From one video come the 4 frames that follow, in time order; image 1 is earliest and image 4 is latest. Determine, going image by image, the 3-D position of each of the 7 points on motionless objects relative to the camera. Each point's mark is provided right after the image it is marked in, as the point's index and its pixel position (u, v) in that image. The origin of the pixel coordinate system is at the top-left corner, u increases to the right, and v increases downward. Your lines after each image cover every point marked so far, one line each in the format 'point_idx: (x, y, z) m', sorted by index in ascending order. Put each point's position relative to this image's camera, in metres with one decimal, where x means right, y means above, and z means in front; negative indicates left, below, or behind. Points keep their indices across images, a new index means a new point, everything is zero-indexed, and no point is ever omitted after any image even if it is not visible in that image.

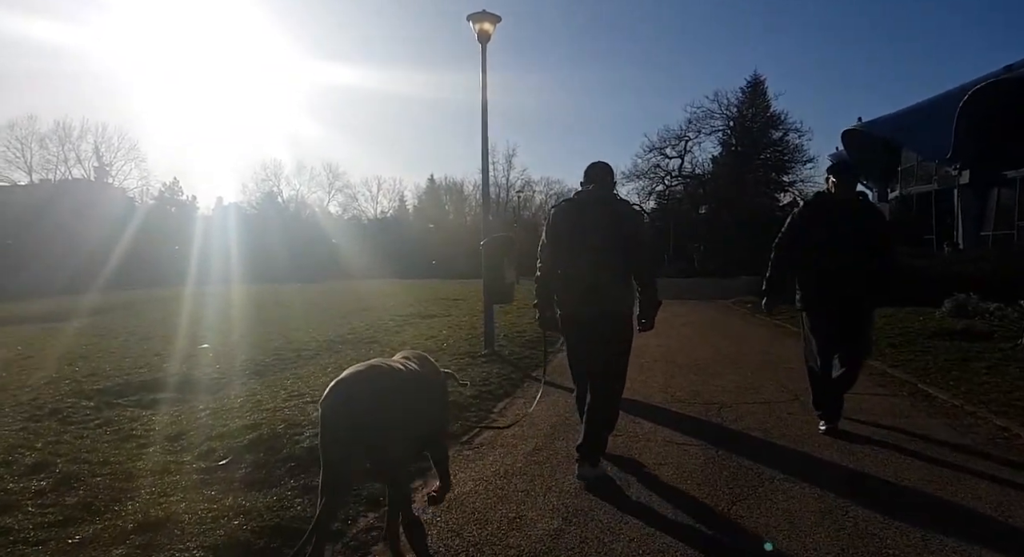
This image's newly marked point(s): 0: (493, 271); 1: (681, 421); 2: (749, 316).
0: (-0.3, +0.1, +10.5) m
1: (+1.8, -1.5, +5.8) m
2: (+7.3, -1.2, +17.1) m
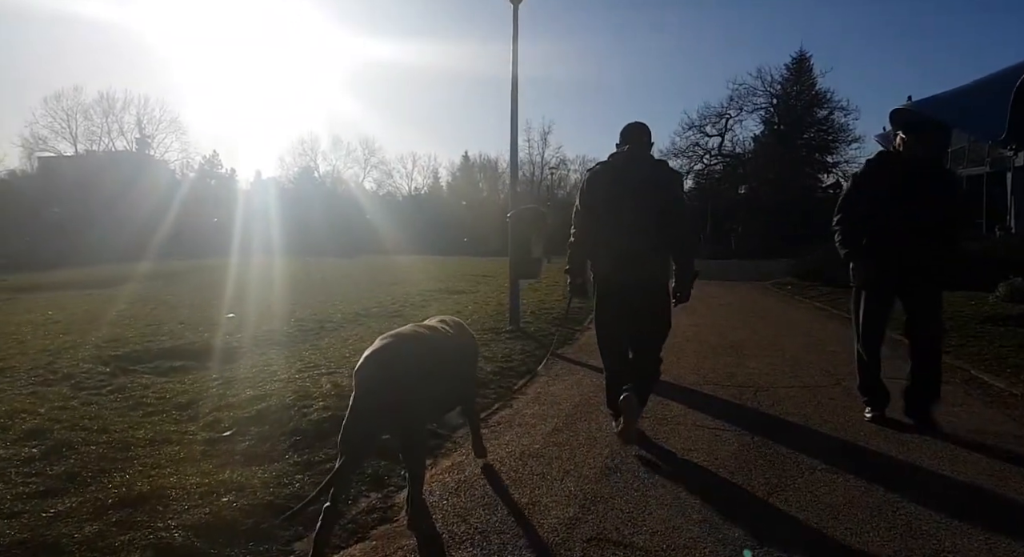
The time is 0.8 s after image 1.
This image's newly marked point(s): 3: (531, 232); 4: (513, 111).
0: (+0.1, +0.6, +10.1) m
1: (+1.9, -1.2, +5.4) m
2: (+8.1, -0.6, +16.4) m
3: (+0.3, +0.8, +10.1) m
4: (0.0, +3.2, +10.6) m
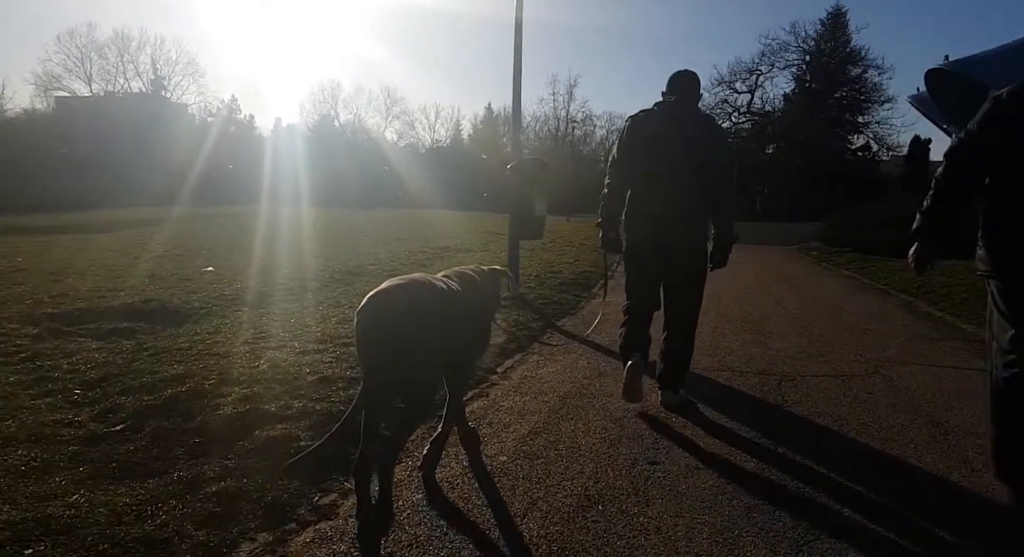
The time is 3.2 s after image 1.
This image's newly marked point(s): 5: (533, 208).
0: (+0.1, +1.2, +9.0) m
1: (+1.8, -1.0, +4.4) m
2: (+8.2, +0.4, +15.1) m
3: (+0.3, +1.5, +9.0) m
4: (+0.1, +3.9, +9.3) m
5: (+0.3, +1.2, +9.1) m
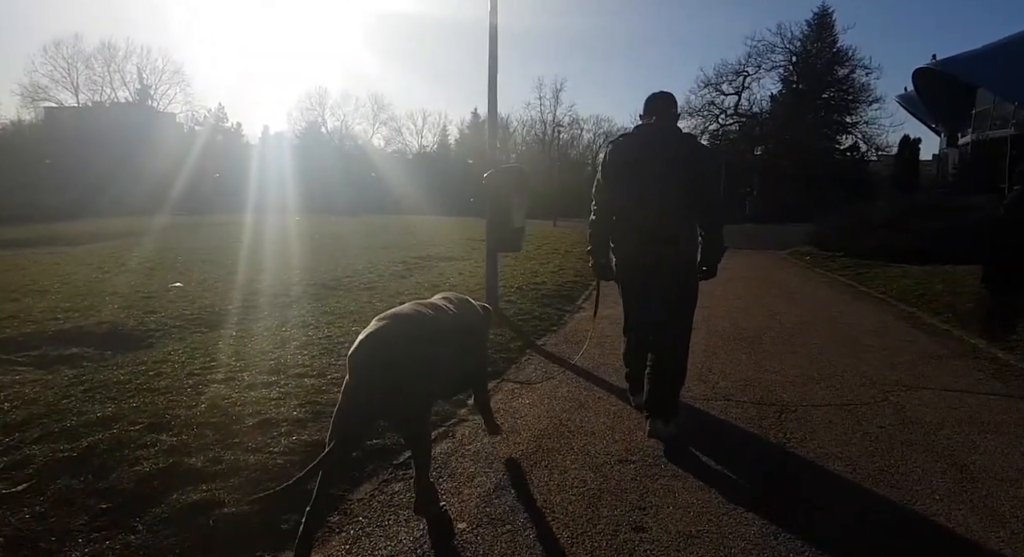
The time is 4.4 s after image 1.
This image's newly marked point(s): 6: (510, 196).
0: (-0.2, +1.0, +8.6) m
1: (+1.5, -1.1, +4.0) m
2: (+7.9, +0.2, +14.8) m
3: (0.0, +1.3, +8.6) m
4: (-0.2, +3.6, +8.9) m
5: (0.0, +0.9, +8.7) m
6: (0.0, +1.3, +8.6) m
